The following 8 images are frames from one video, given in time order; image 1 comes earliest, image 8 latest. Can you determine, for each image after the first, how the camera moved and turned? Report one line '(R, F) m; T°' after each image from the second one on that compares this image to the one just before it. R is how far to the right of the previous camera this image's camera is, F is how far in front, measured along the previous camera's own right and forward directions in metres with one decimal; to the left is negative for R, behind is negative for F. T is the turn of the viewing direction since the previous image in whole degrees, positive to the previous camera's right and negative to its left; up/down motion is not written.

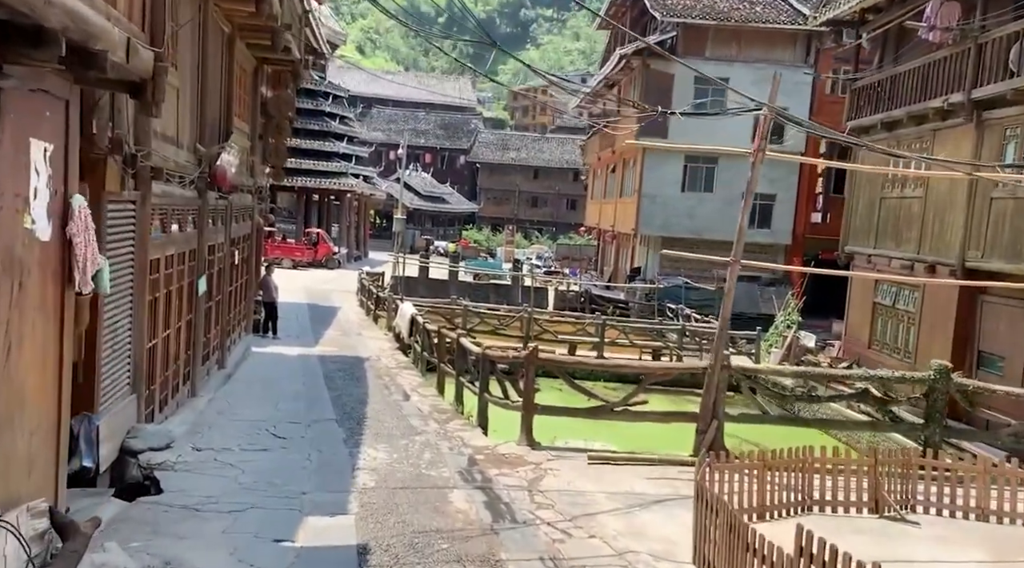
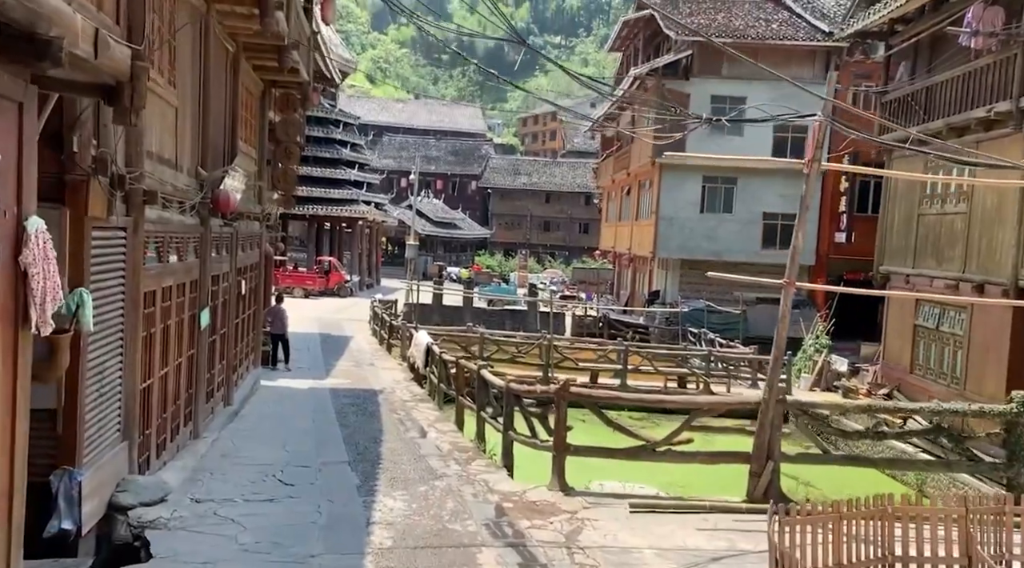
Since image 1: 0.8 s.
(-0.1, +0.8) m; -1°
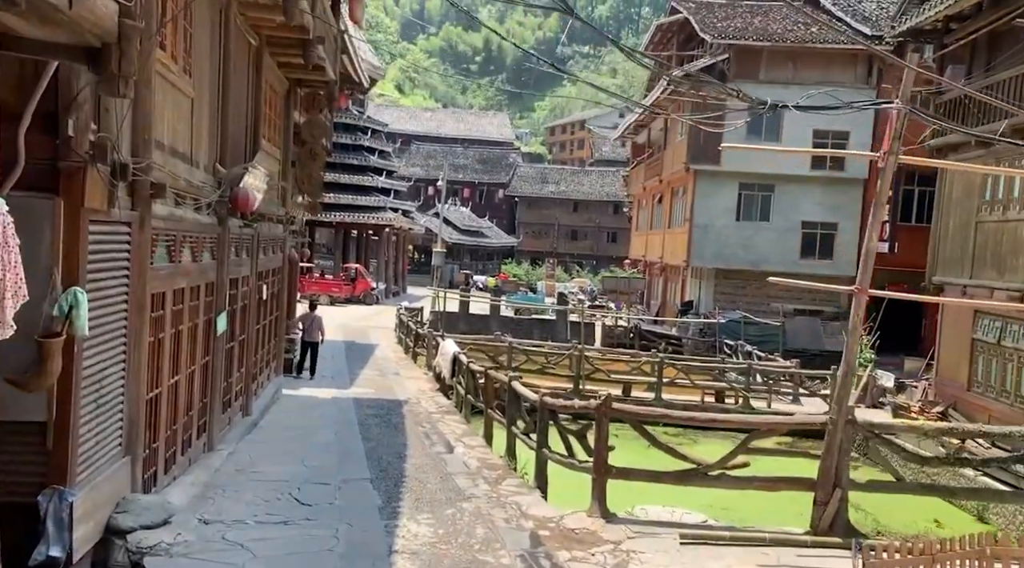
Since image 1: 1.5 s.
(-0.1, +0.7) m; -1°
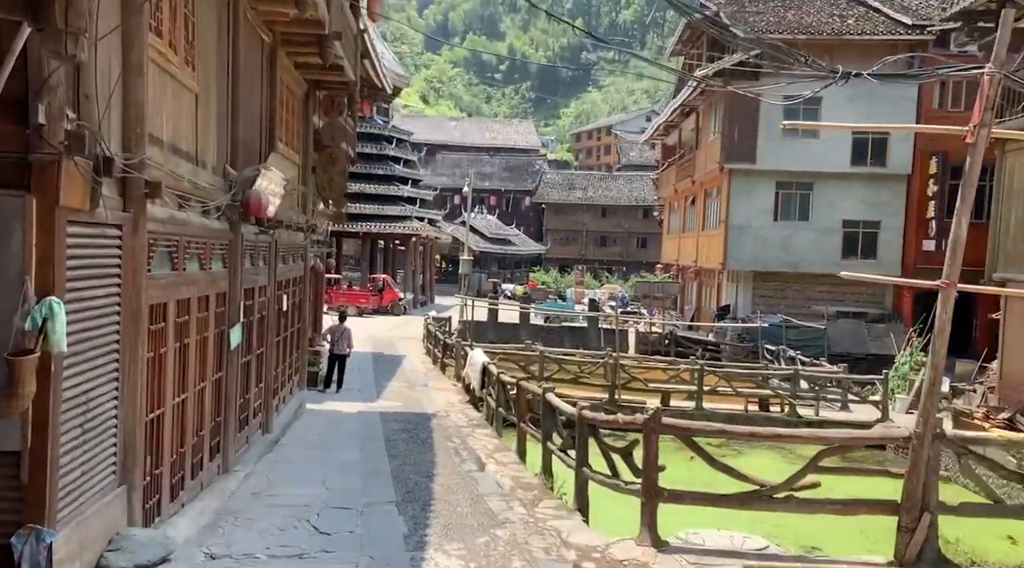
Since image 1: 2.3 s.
(0.0, +0.8) m; -2°
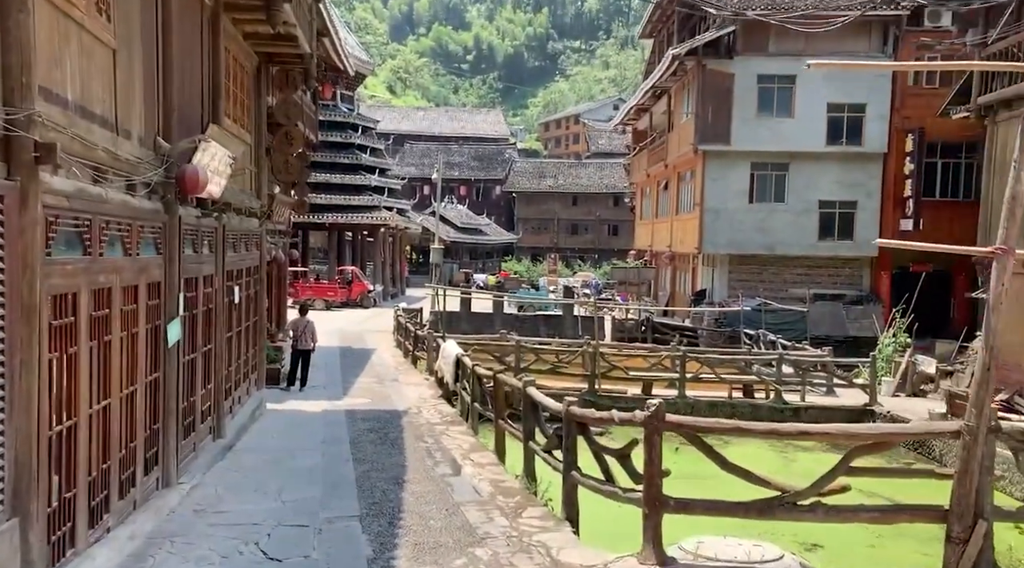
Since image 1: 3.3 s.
(0.0, +1.1) m; +2°
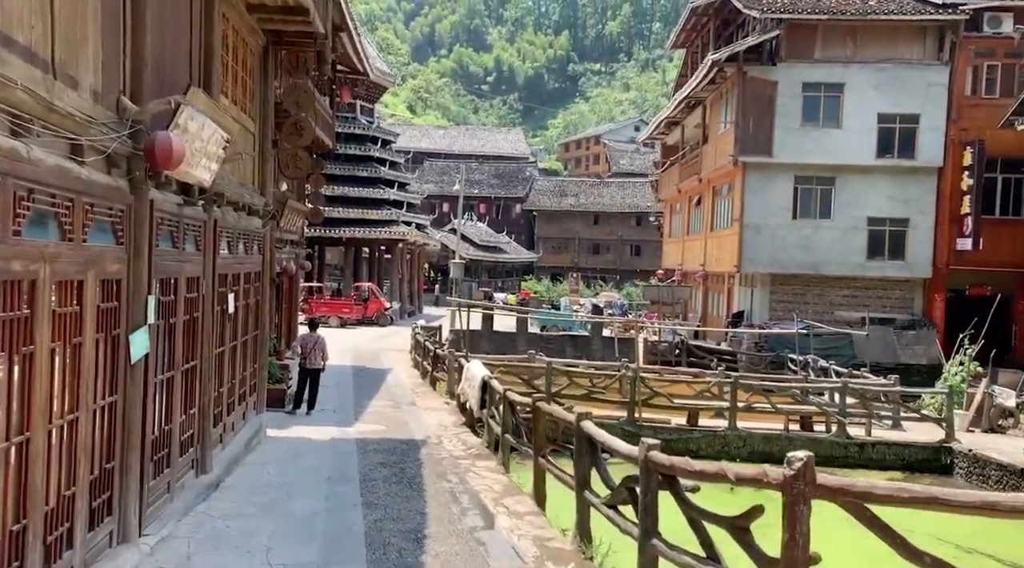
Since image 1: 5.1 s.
(-0.3, +1.8) m; -1°
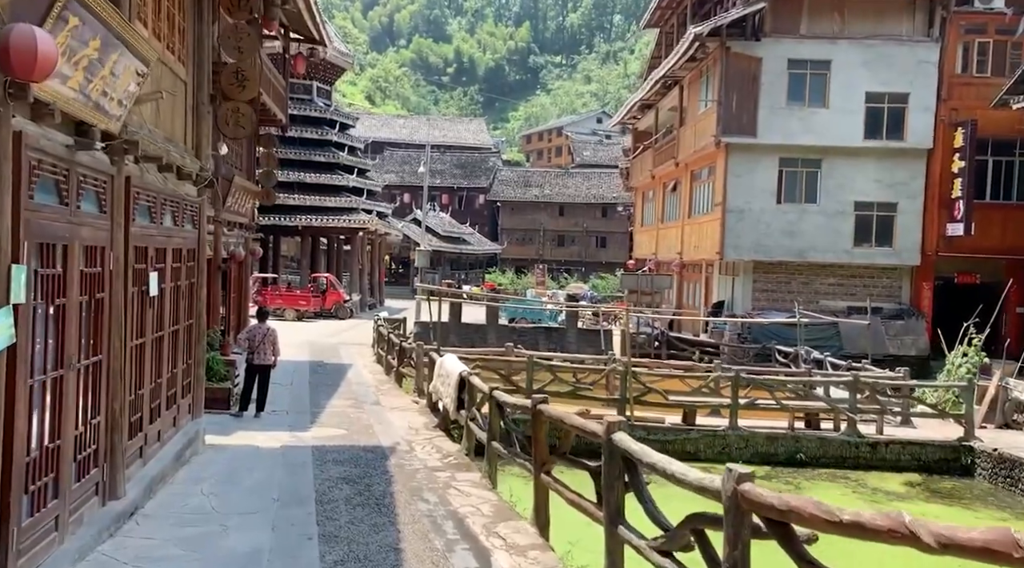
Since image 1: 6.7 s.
(-0.2, +1.9) m; +2°
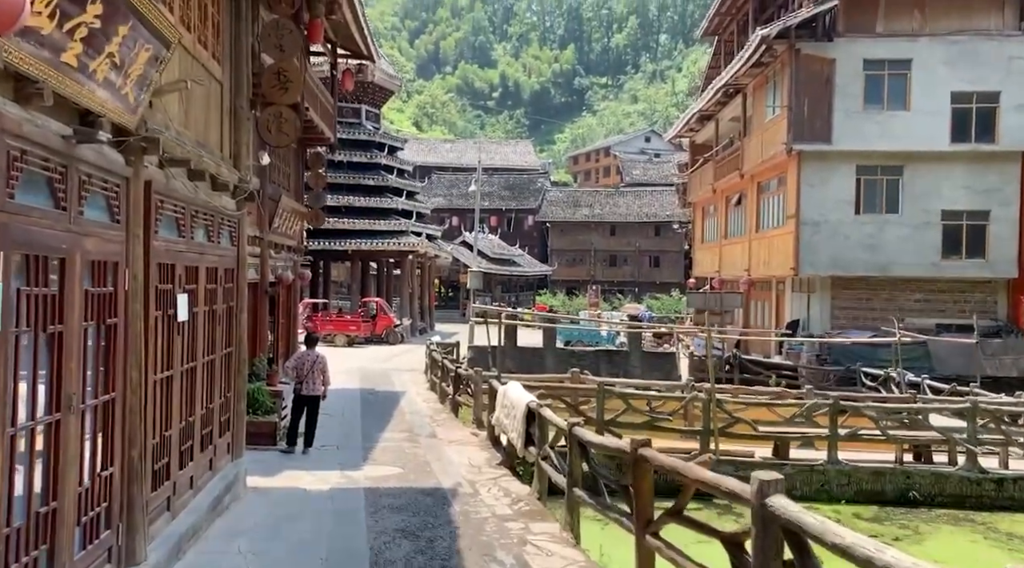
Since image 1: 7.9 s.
(-0.3, +1.3) m; -3°
